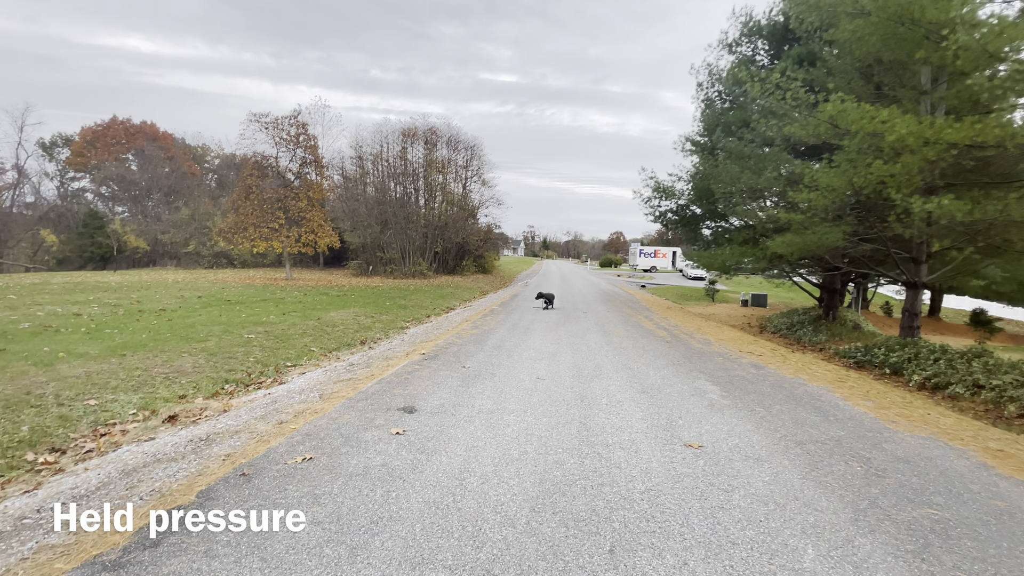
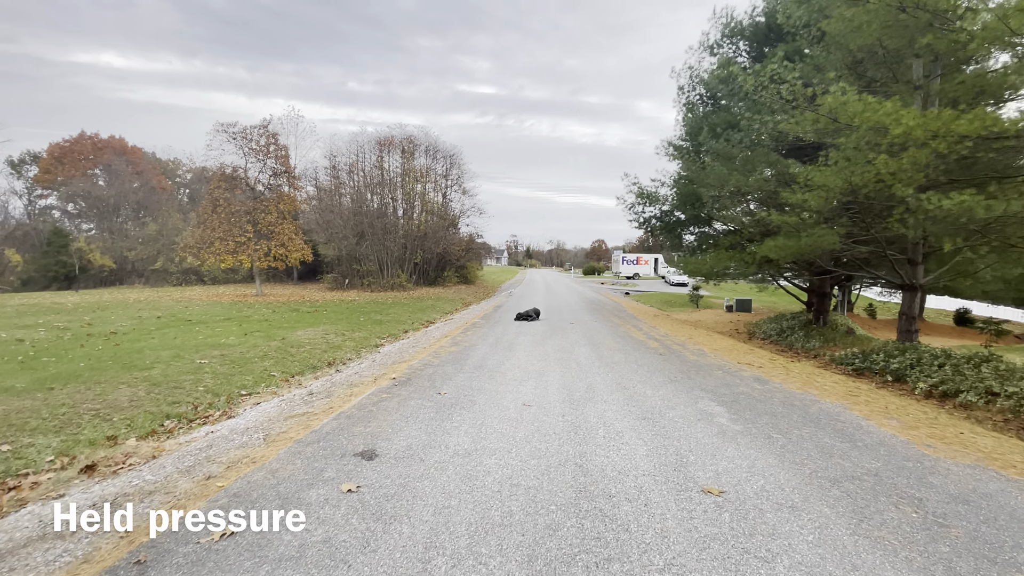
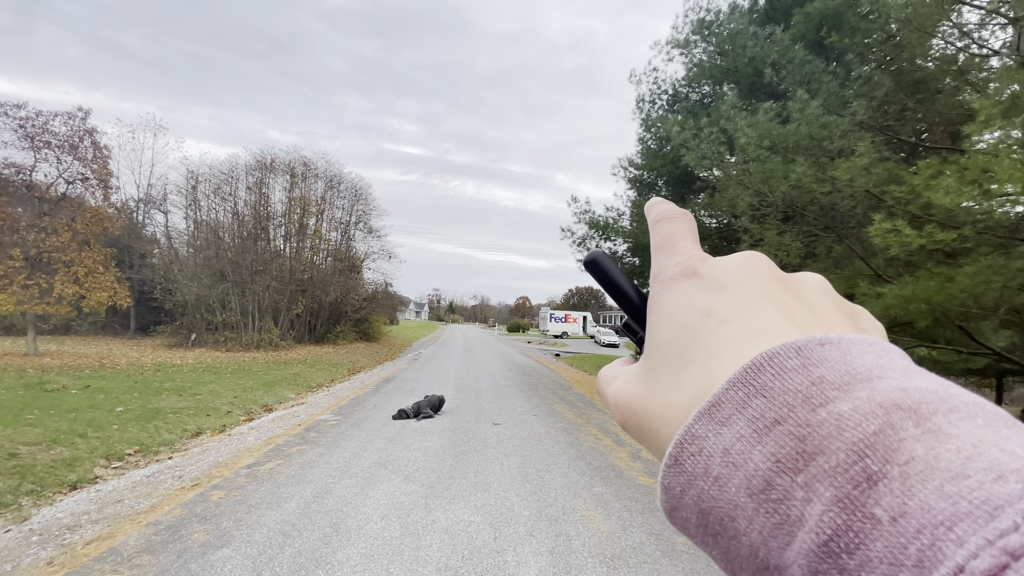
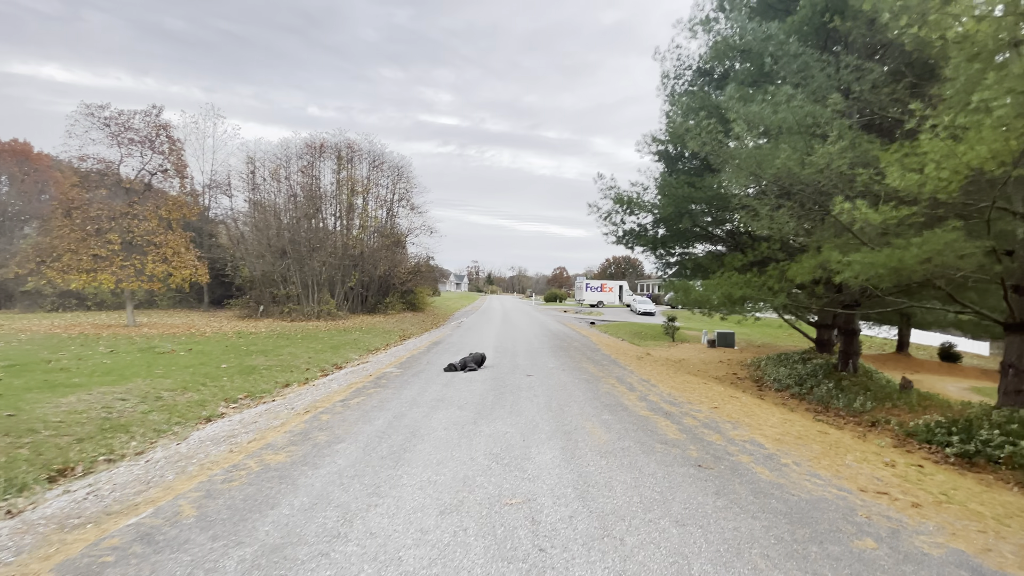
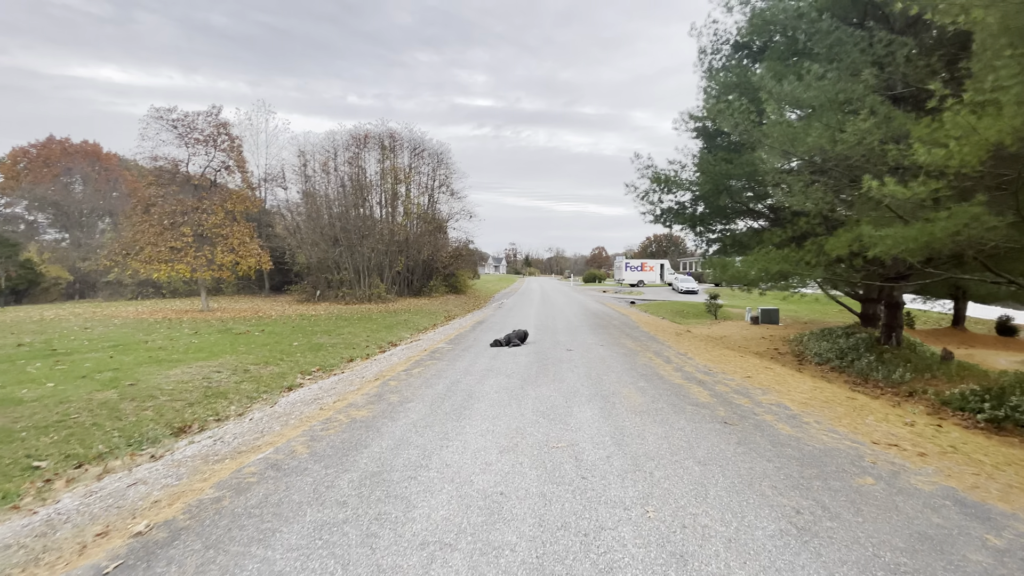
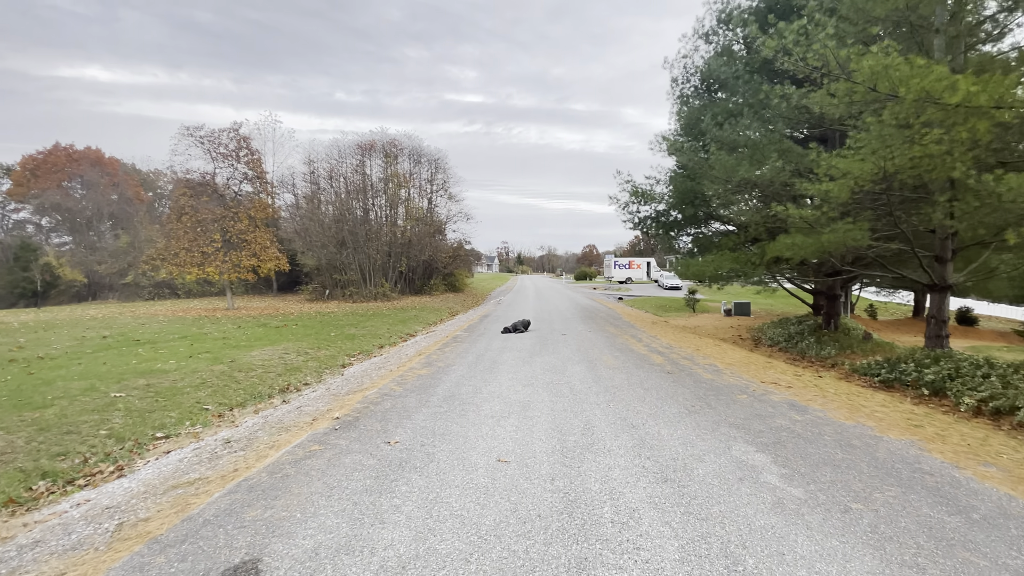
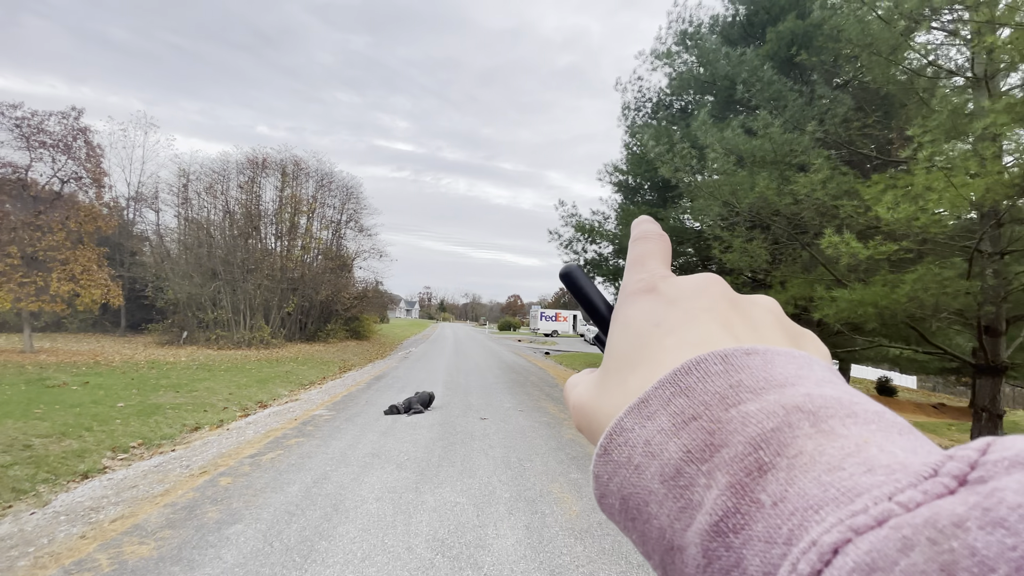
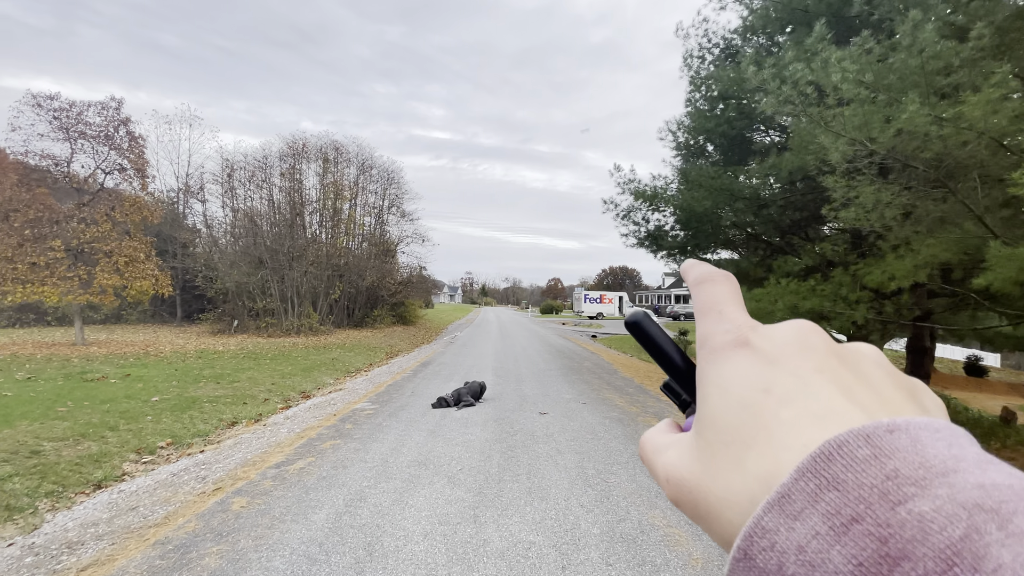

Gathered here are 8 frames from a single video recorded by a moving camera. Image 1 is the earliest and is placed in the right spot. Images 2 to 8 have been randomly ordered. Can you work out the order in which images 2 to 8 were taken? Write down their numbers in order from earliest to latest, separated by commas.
2, 6, 5, 4, 7, 3, 8
